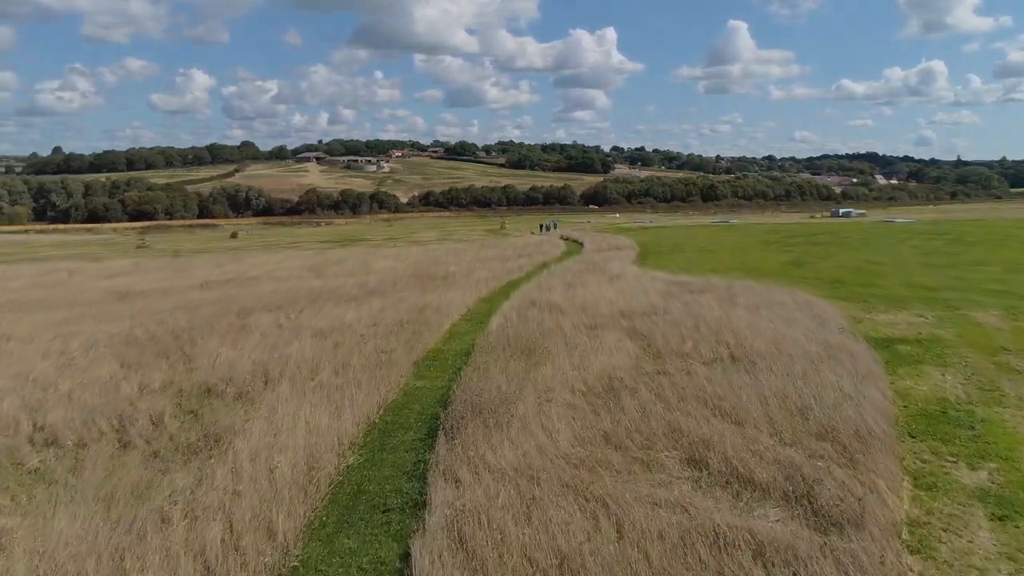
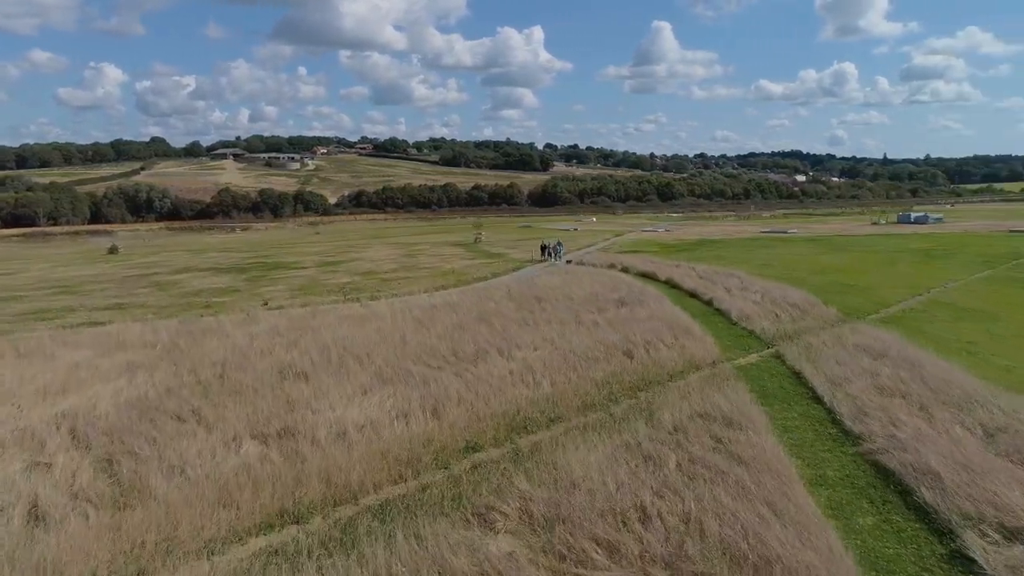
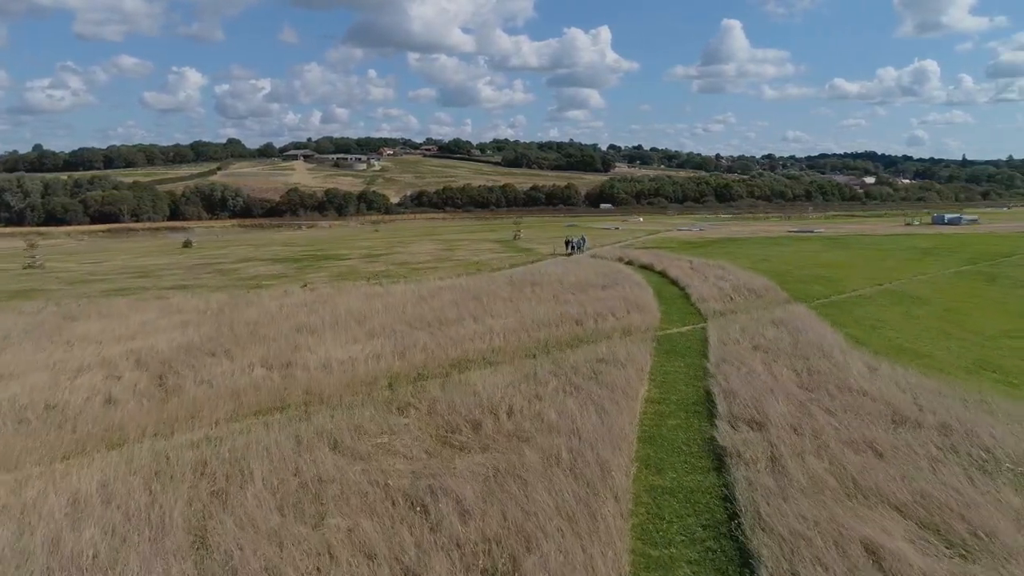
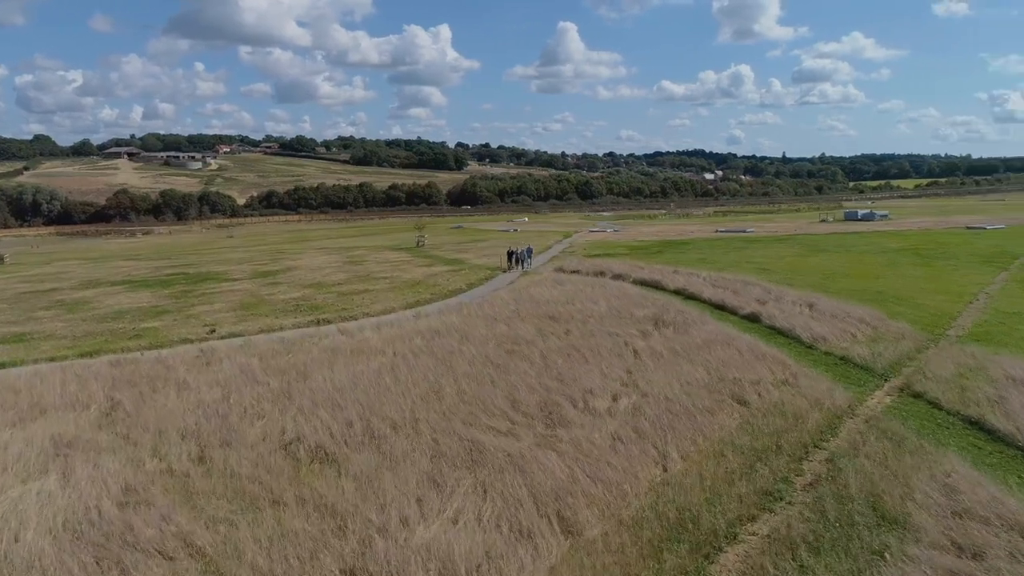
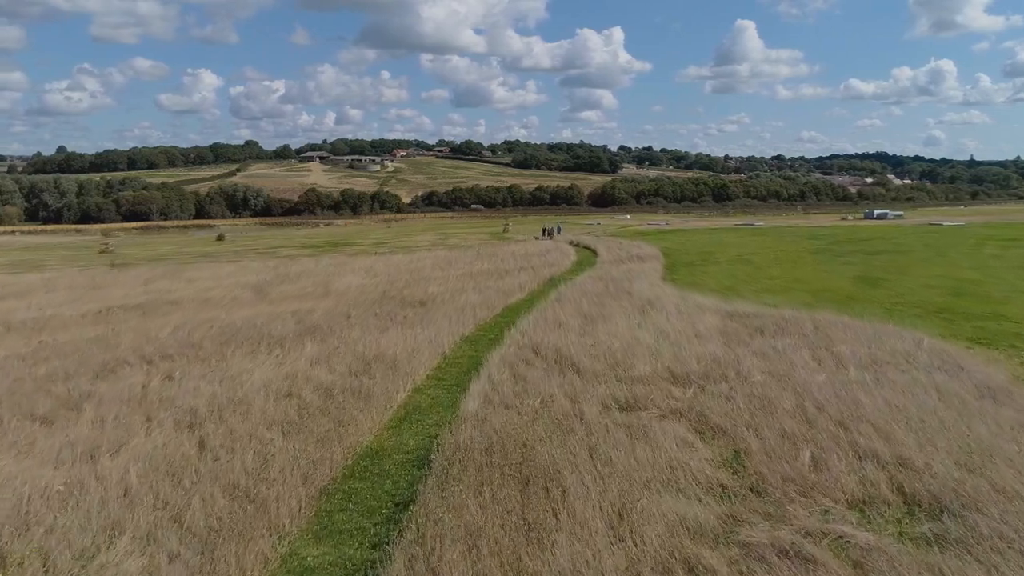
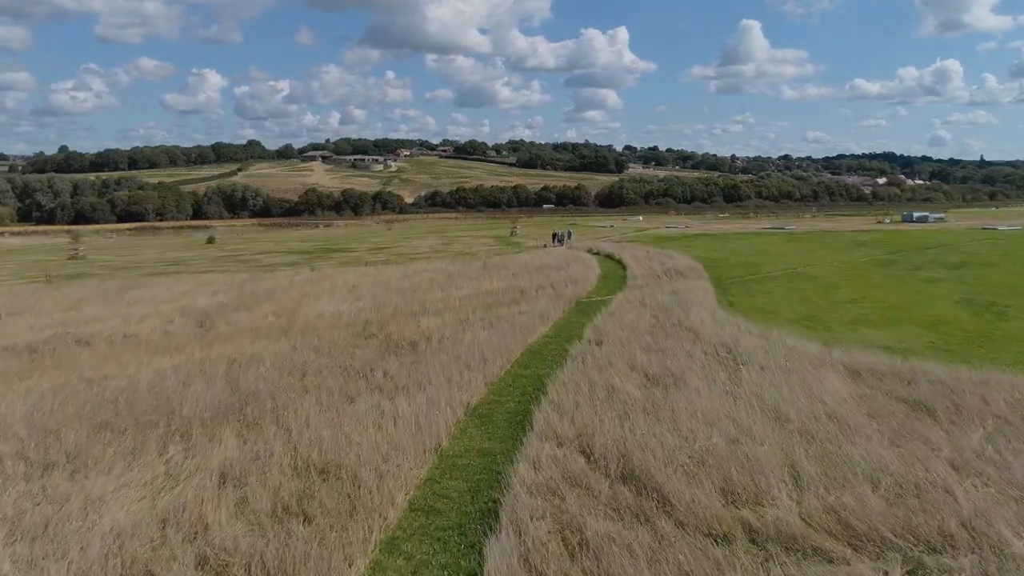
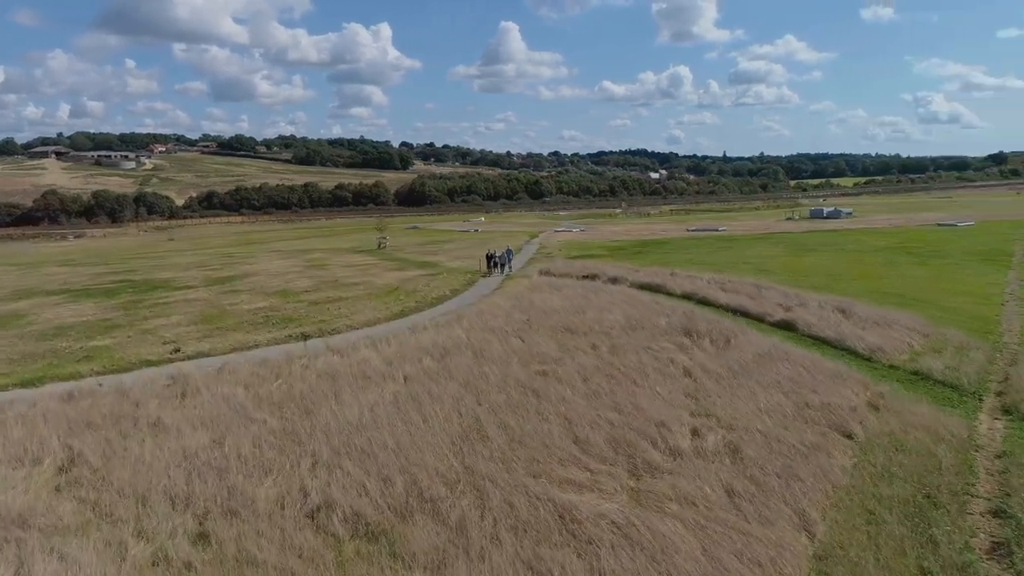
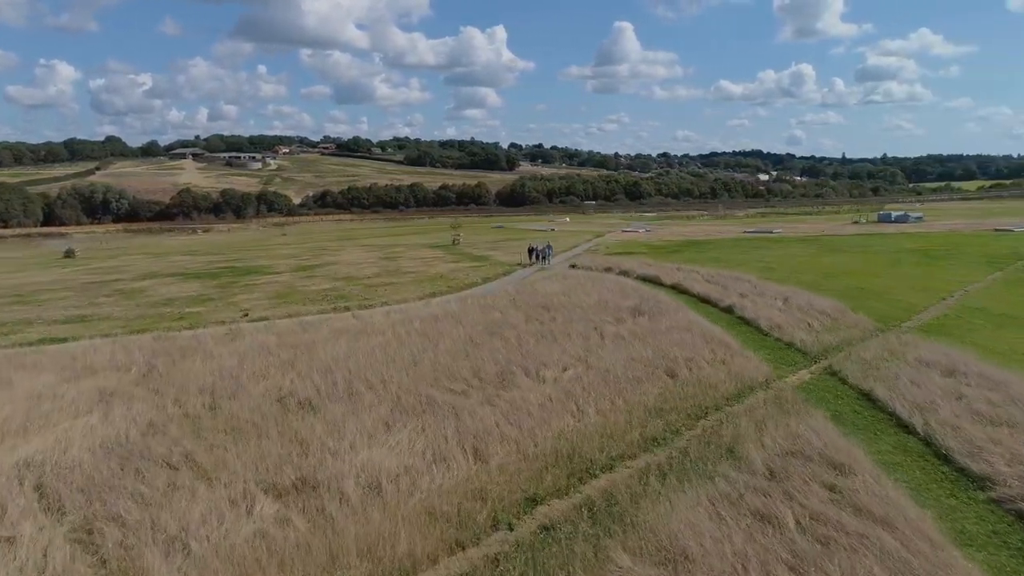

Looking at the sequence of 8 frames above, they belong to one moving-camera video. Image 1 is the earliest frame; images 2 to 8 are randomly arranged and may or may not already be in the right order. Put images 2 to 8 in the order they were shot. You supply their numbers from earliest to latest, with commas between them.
5, 6, 3, 2, 8, 4, 7
